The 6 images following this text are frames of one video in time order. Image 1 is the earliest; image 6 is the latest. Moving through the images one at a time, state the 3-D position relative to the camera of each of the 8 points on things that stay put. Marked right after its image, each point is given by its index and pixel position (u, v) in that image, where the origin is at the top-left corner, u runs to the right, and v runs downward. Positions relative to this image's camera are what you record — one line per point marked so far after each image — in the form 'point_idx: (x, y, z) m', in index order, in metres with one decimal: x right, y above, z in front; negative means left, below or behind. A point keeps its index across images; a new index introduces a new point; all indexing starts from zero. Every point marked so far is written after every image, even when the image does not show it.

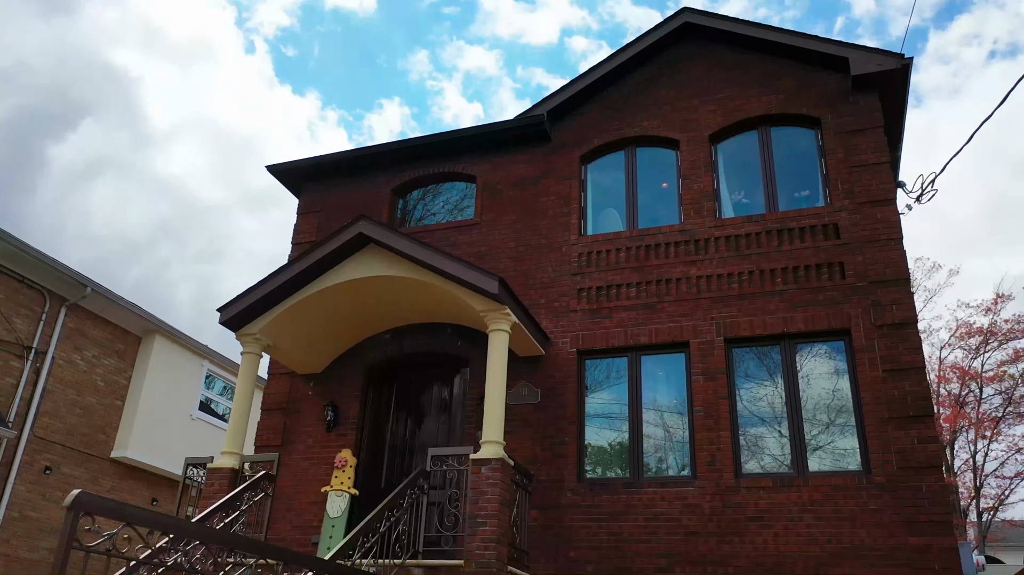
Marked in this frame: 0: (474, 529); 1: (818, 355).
0: (-0.3, -2.1, +7.3) m
1: (+3.1, -0.7, +8.3) m
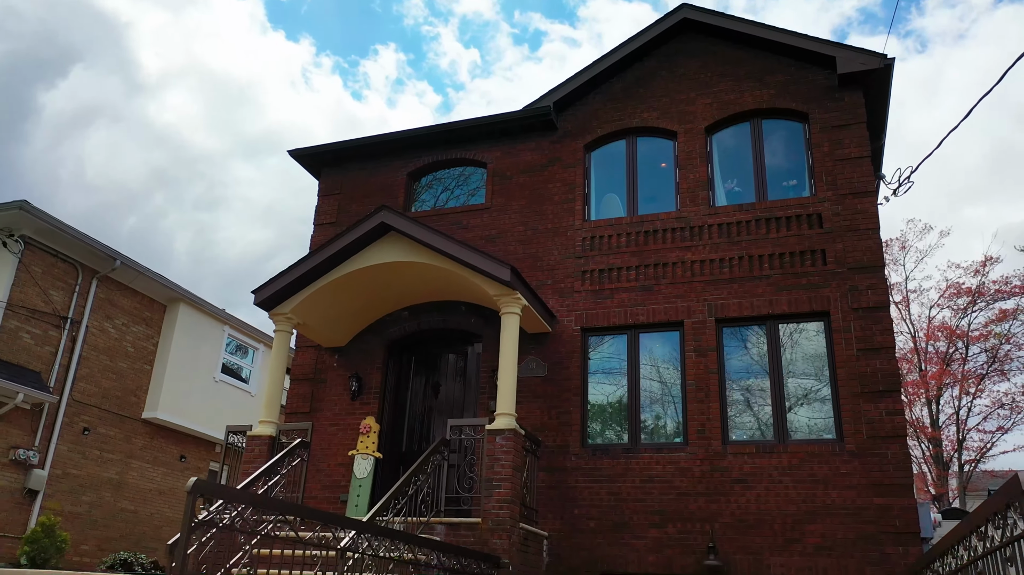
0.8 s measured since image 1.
0: (-0.2, -2.0, +8.2) m
1: (+3.2, -0.5, +9.2) m
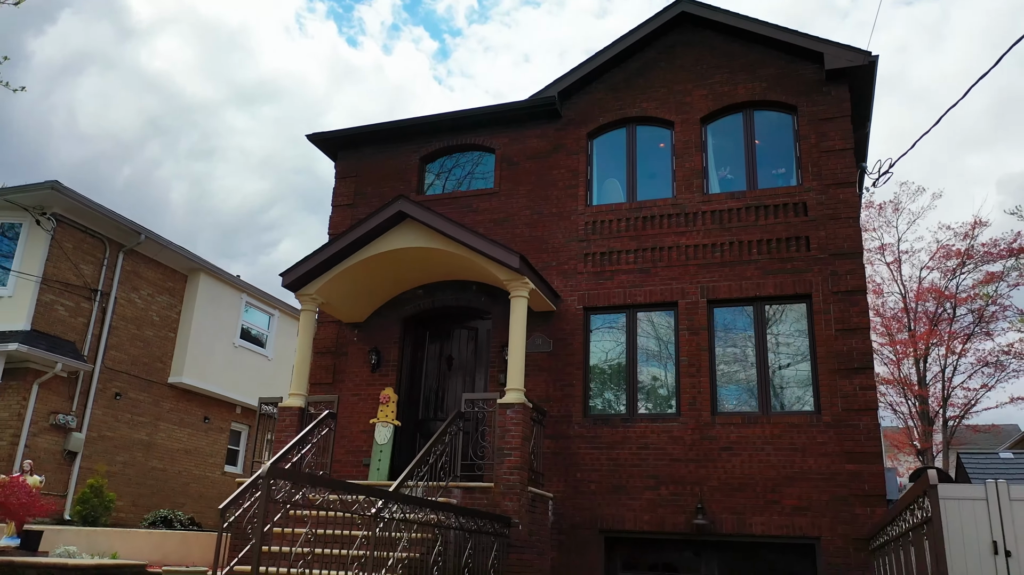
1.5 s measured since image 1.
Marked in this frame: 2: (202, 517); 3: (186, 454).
0: (-0.1, -1.9, +9.1) m
1: (+3.3, -0.3, +10.0) m
2: (-6.4, -4.7, +17.1) m
3: (-6.6, -3.4, +16.7) m
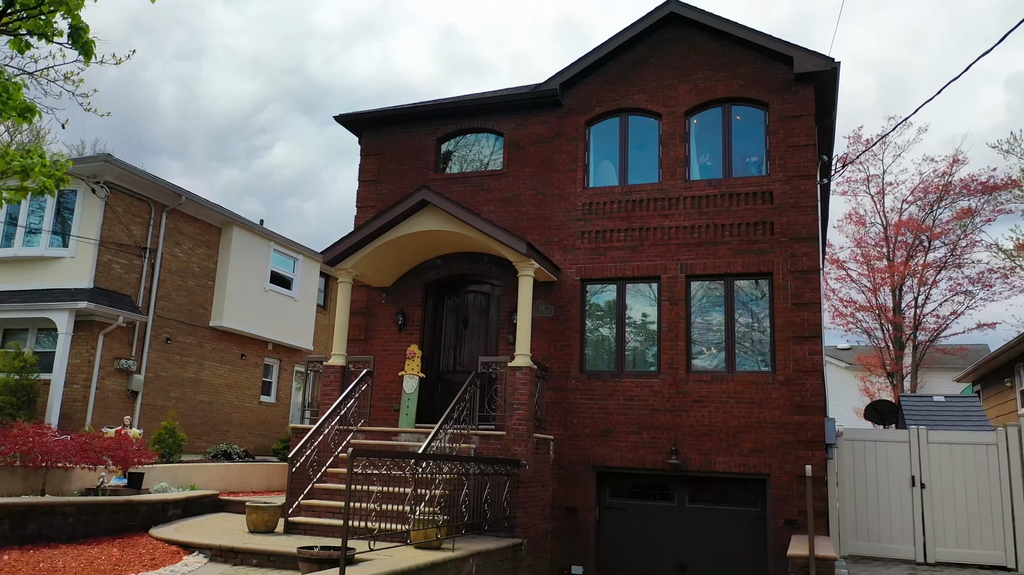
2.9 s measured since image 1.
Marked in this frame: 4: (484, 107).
0: (0.0, -1.7, +11.1) m
1: (+3.4, 0.0, +11.8) m
2: (-6.3, -3.6, +19.4) m
3: (-6.5, -2.3, +18.8) m
4: (-0.5, +3.0, +13.6) m
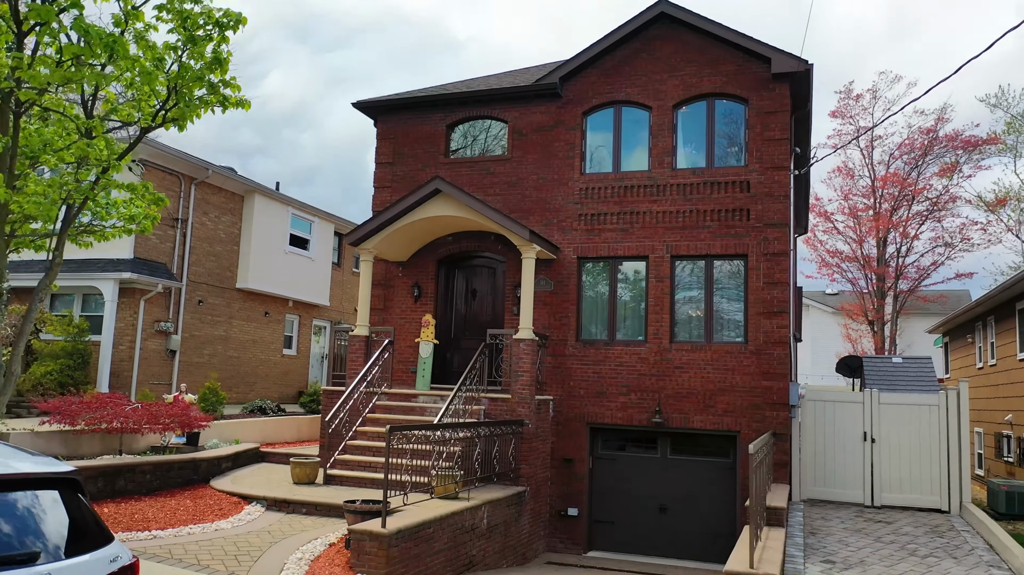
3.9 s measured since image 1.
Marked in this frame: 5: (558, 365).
0: (+0.1, -1.4, +12.8) m
1: (+3.5, +0.3, +13.3) m
2: (-6.2, -2.6, +21.1) m
3: (-6.4, -1.4, +20.4) m
4: (-0.4, +3.4, +14.8) m
5: (+0.8, -1.3, +13.8) m
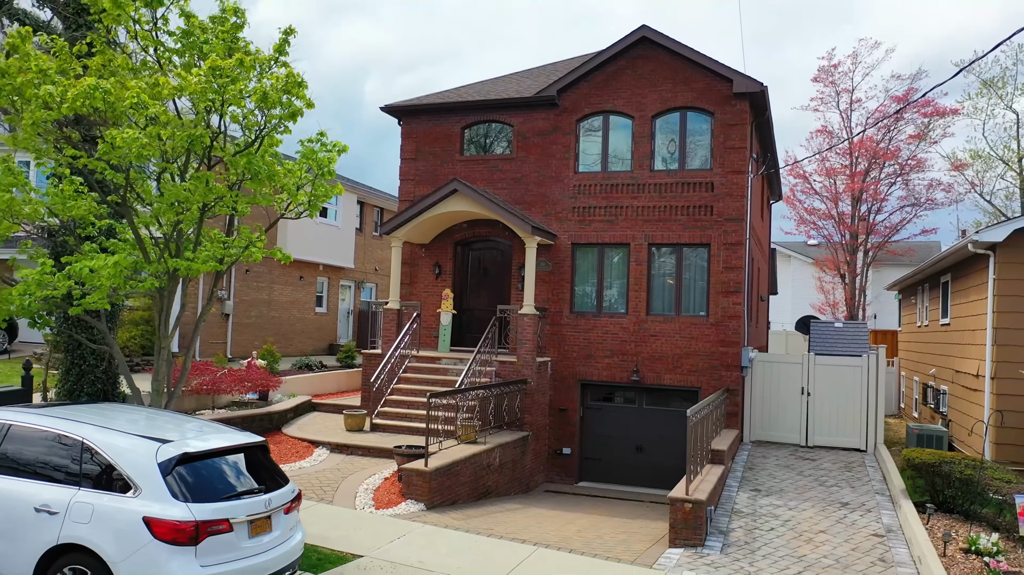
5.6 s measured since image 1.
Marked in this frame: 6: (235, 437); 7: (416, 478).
0: (+0.2, -1.1, +15.8) m
1: (+3.6, +0.7, +16.2) m
2: (-6.1, -1.7, +24.2) m
3: (-6.3, -0.5, +23.4) m
4: (-0.3, +3.9, +17.4) m
5: (+0.9, -0.9, +16.8) m
6: (-2.5, -1.3, +7.4) m
7: (-1.3, -2.6, +11.3) m
